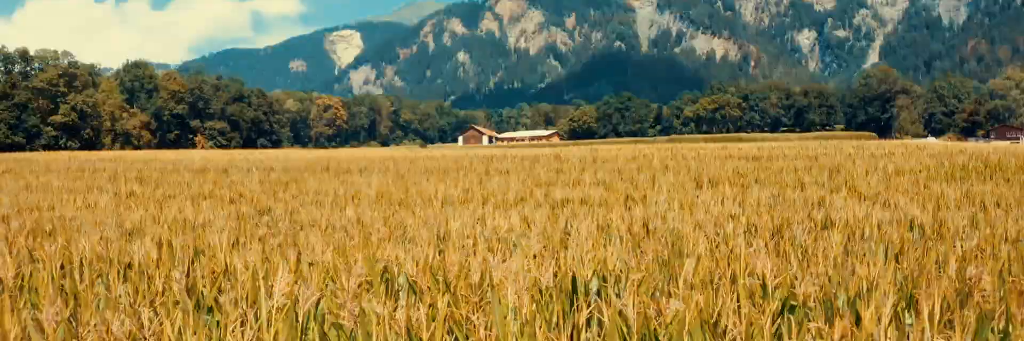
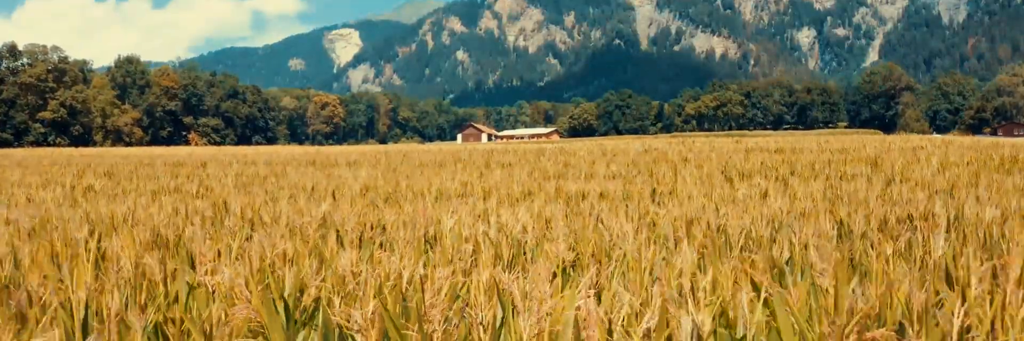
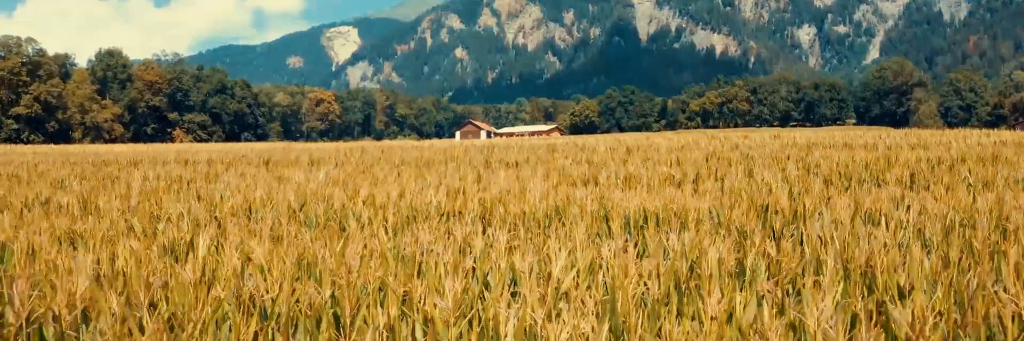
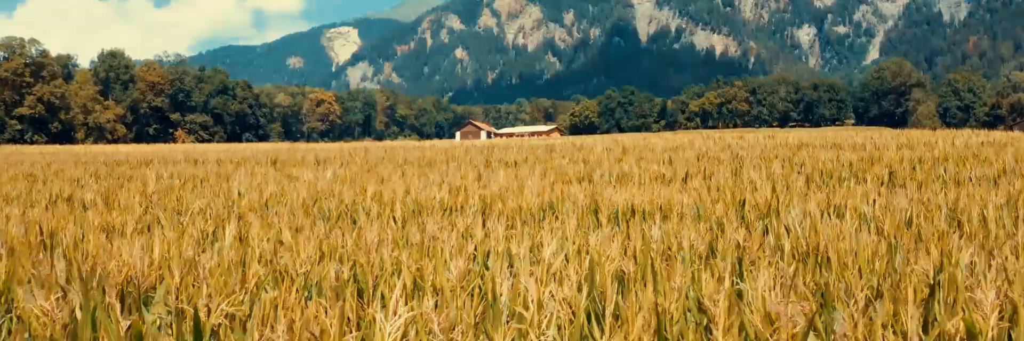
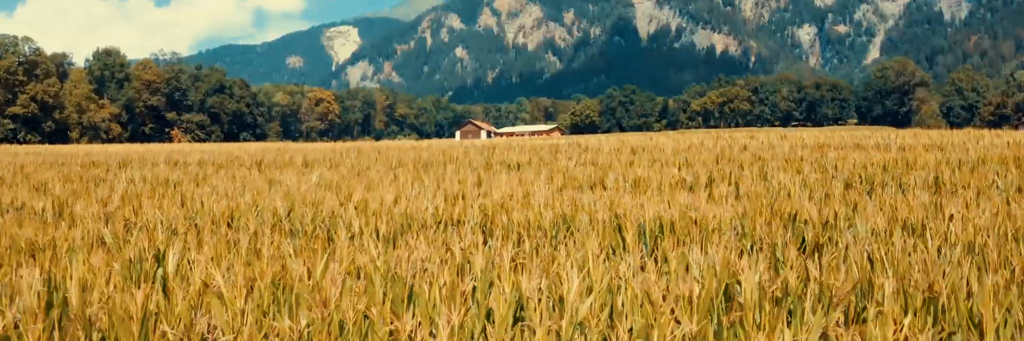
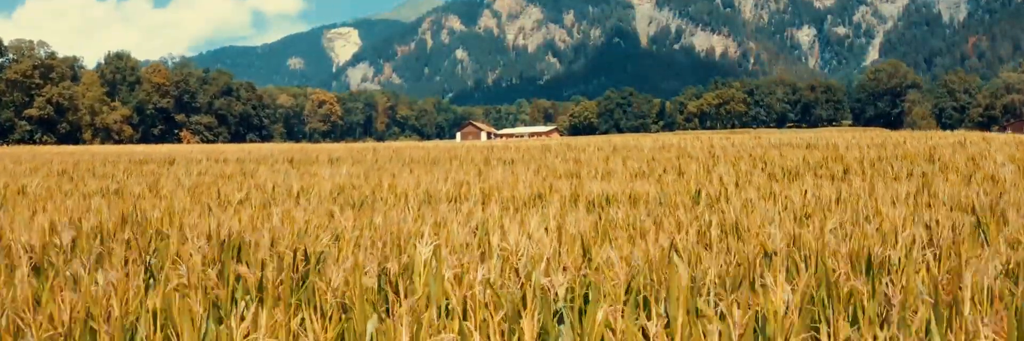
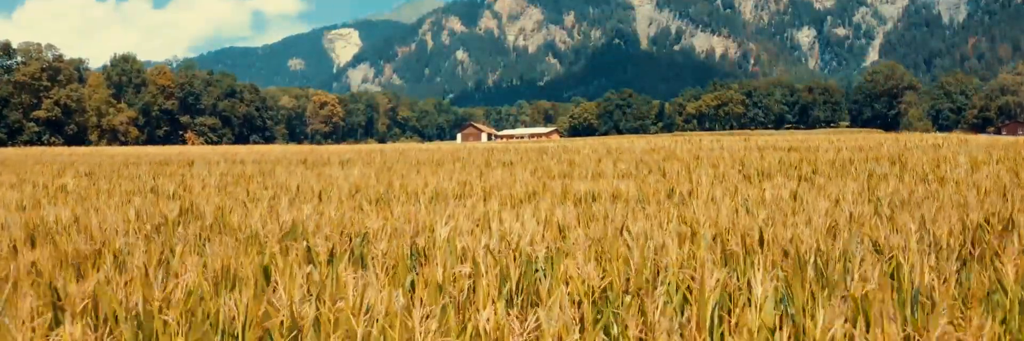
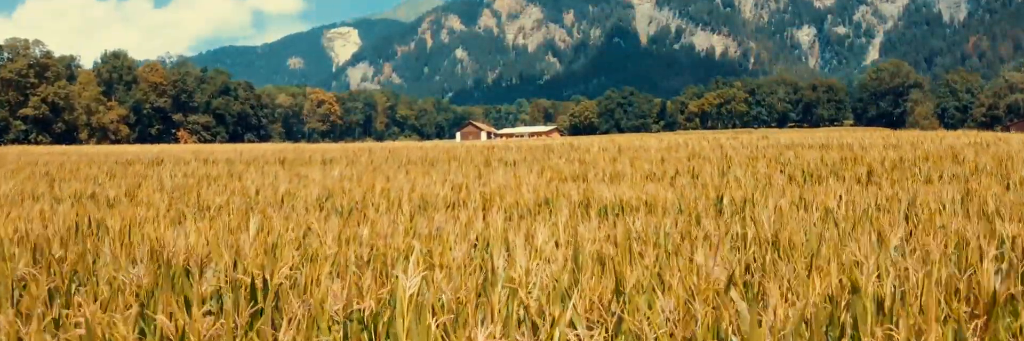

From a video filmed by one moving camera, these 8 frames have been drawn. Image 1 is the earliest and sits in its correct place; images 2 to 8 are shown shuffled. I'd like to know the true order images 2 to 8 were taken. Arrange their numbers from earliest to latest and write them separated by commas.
2, 7, 6, 8, 4, 3, 5
